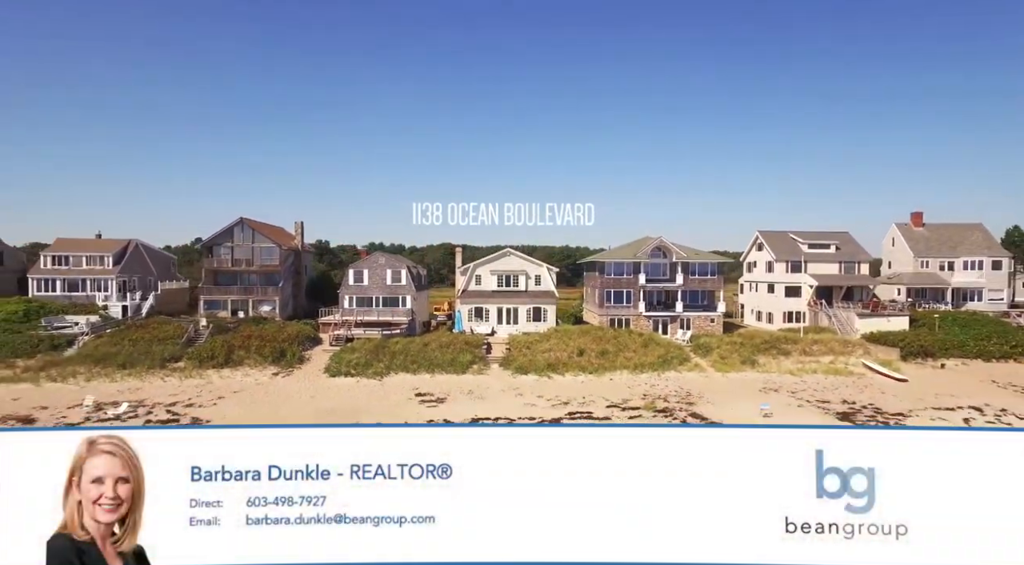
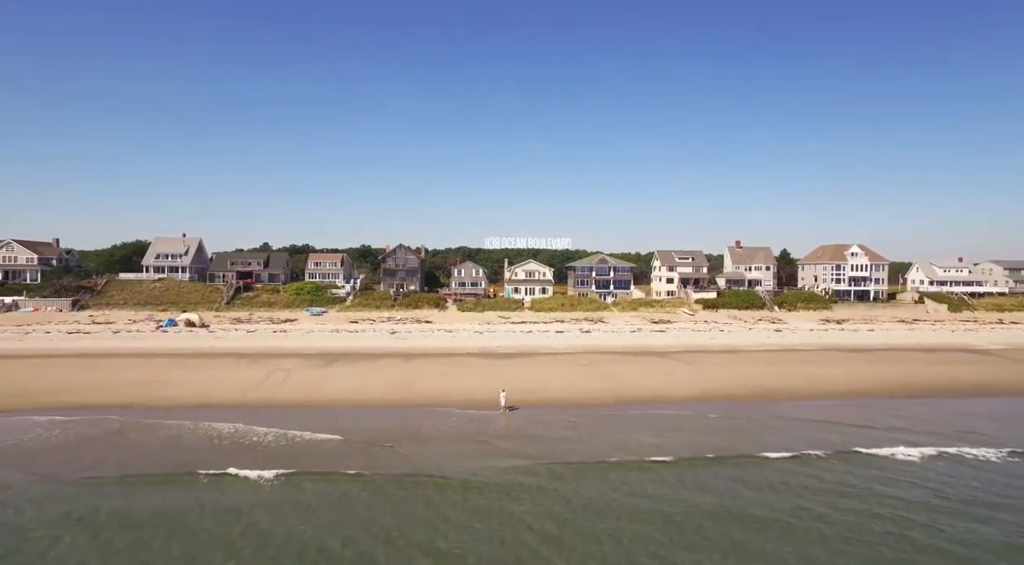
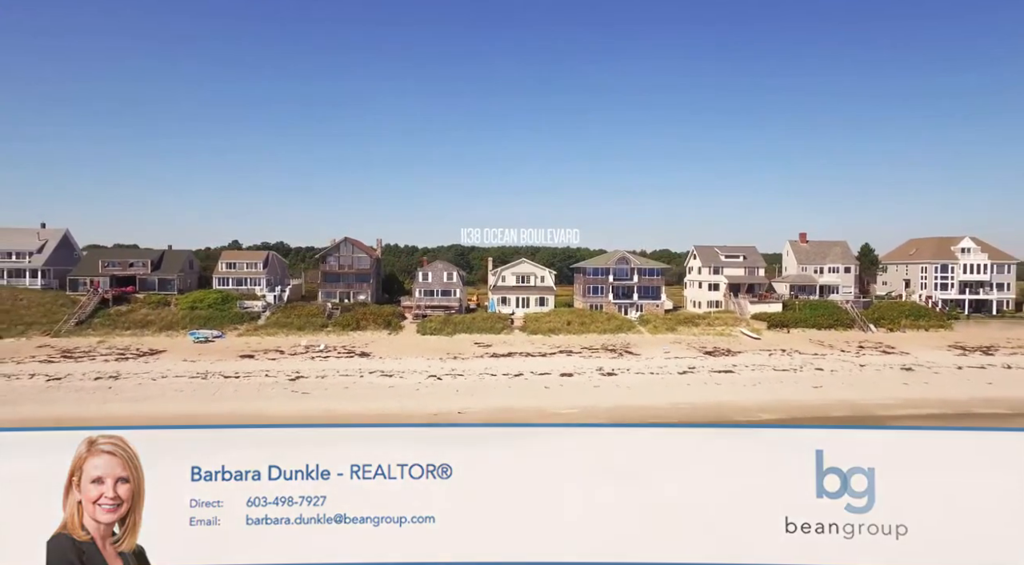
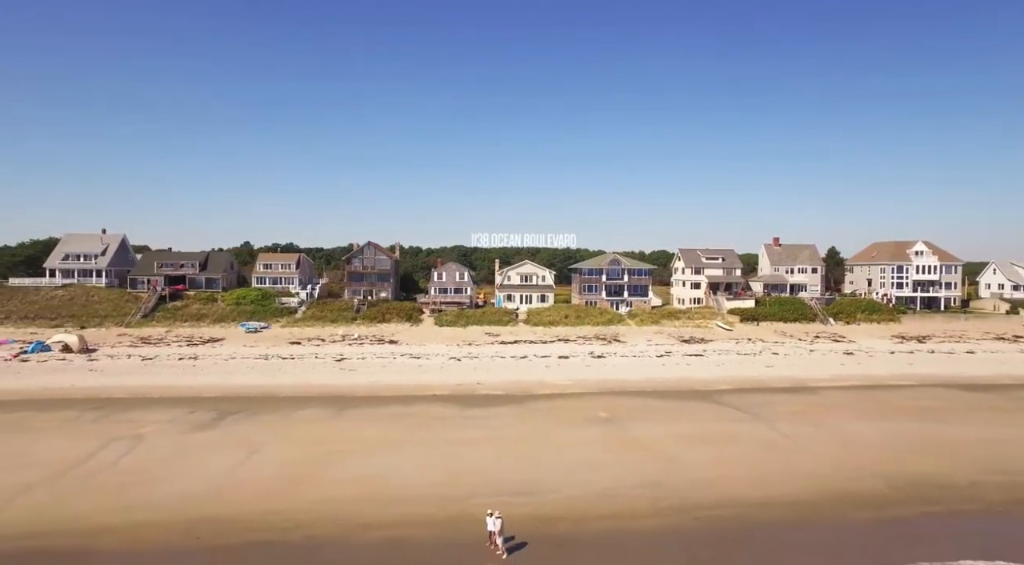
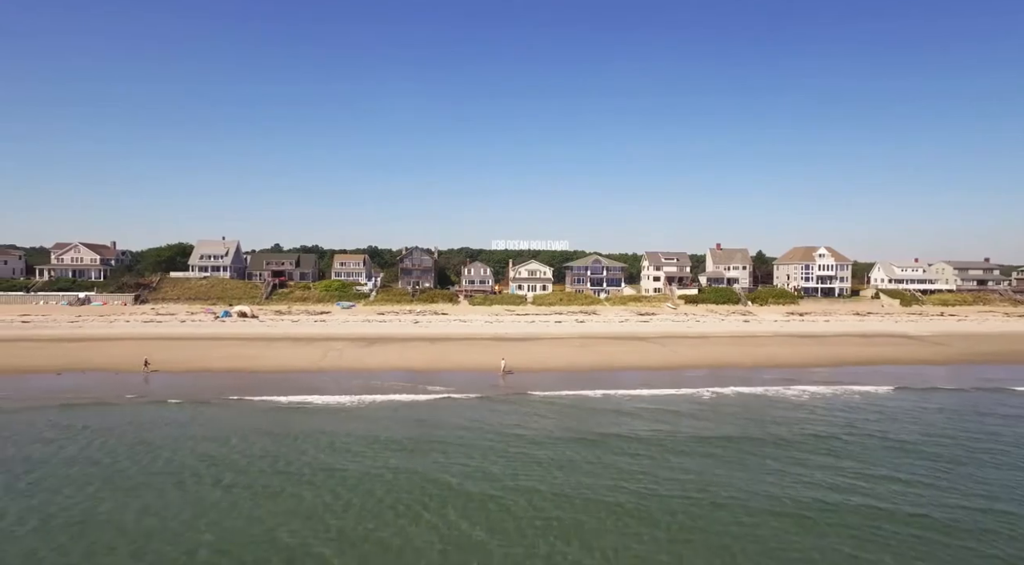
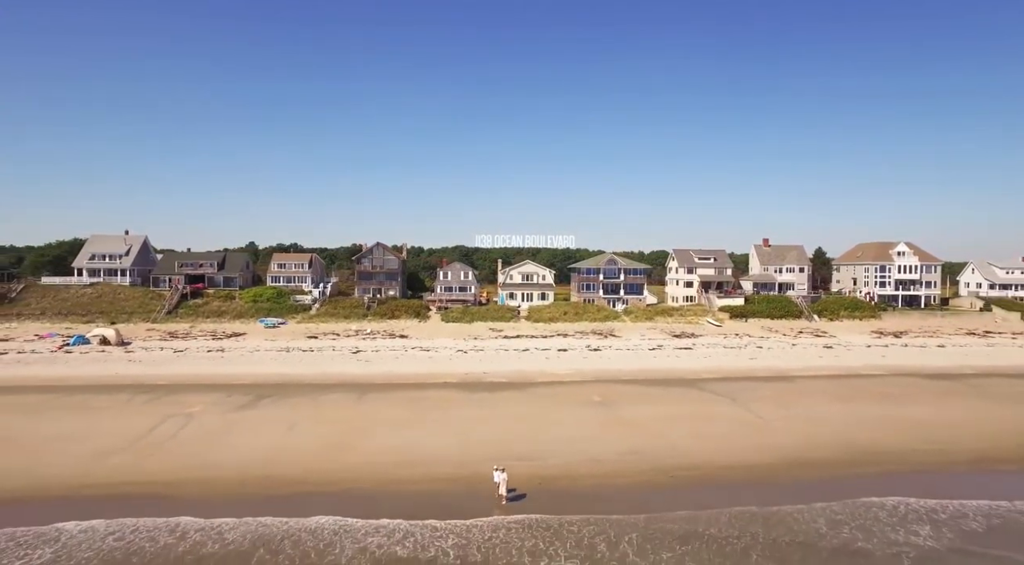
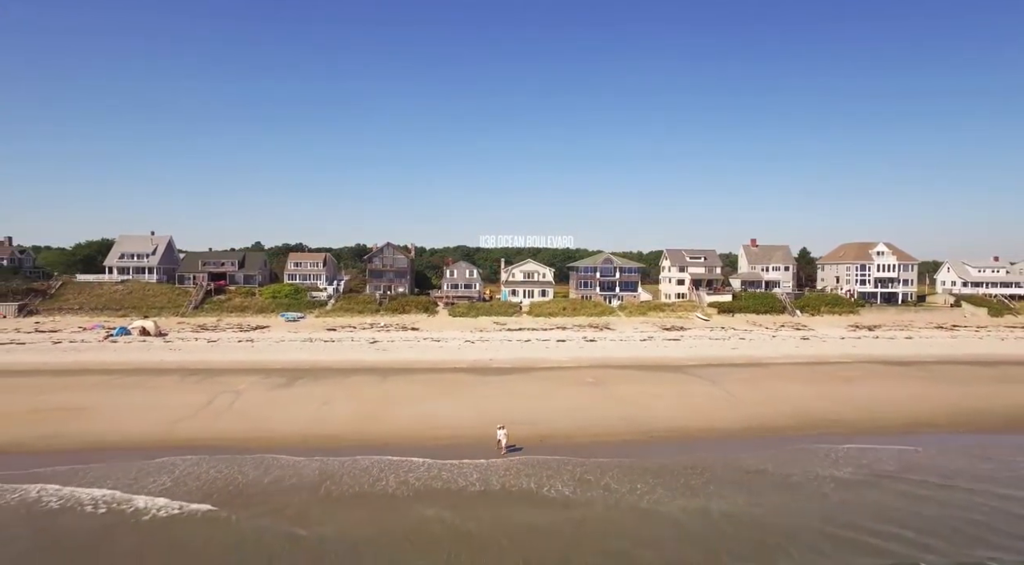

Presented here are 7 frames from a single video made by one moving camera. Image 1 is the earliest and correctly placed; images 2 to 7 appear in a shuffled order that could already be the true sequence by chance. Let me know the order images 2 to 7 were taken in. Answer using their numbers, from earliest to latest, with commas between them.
3, 4, 6, 7, 2, 5
